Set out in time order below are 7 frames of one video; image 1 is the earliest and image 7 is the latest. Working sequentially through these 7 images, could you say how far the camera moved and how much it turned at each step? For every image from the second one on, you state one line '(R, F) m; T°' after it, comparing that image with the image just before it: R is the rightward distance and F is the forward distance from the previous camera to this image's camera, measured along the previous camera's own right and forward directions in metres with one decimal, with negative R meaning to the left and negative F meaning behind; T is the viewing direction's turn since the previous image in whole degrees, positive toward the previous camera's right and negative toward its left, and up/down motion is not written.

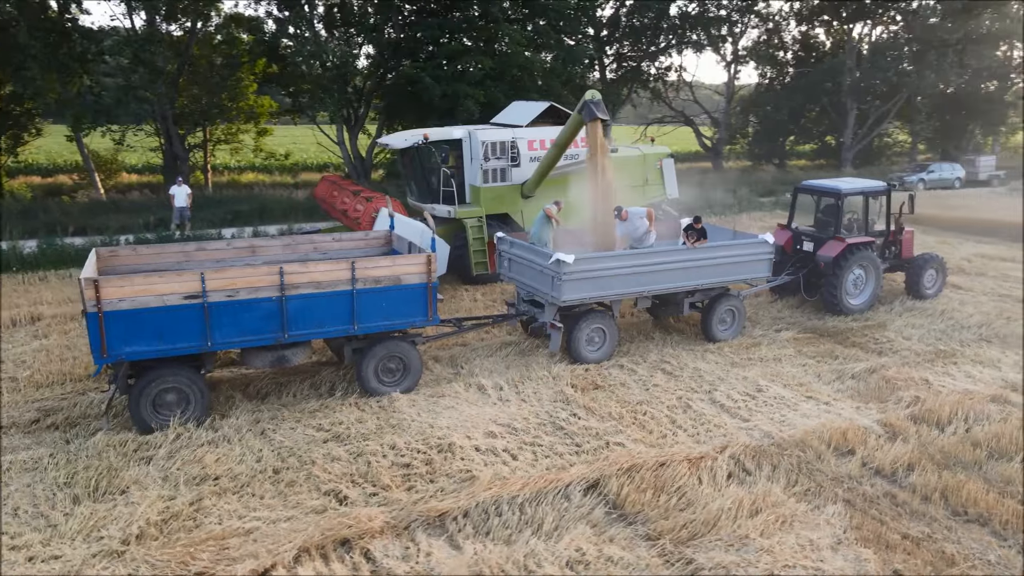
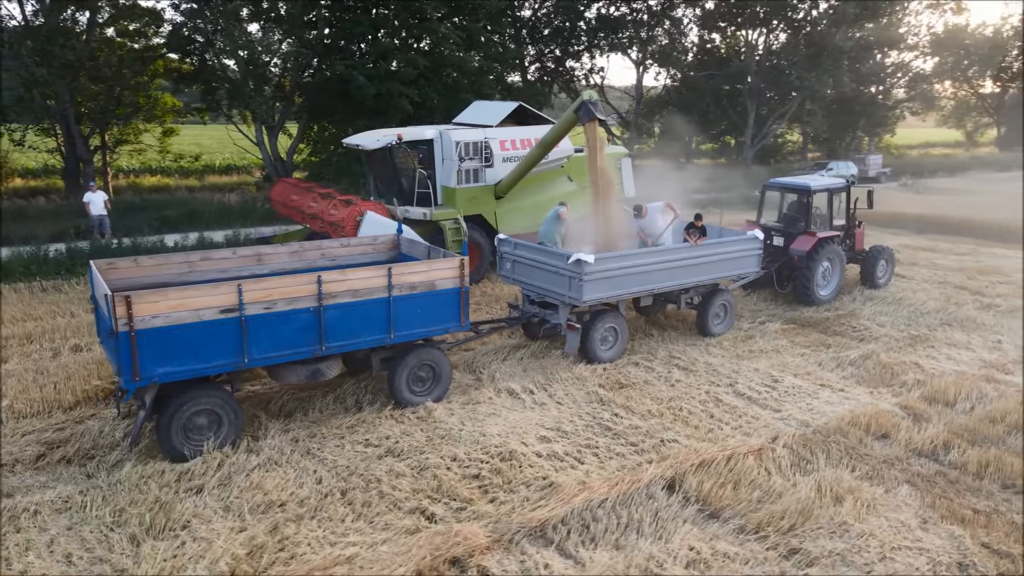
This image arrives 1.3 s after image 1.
(-1.1, +0.2) m; +9°
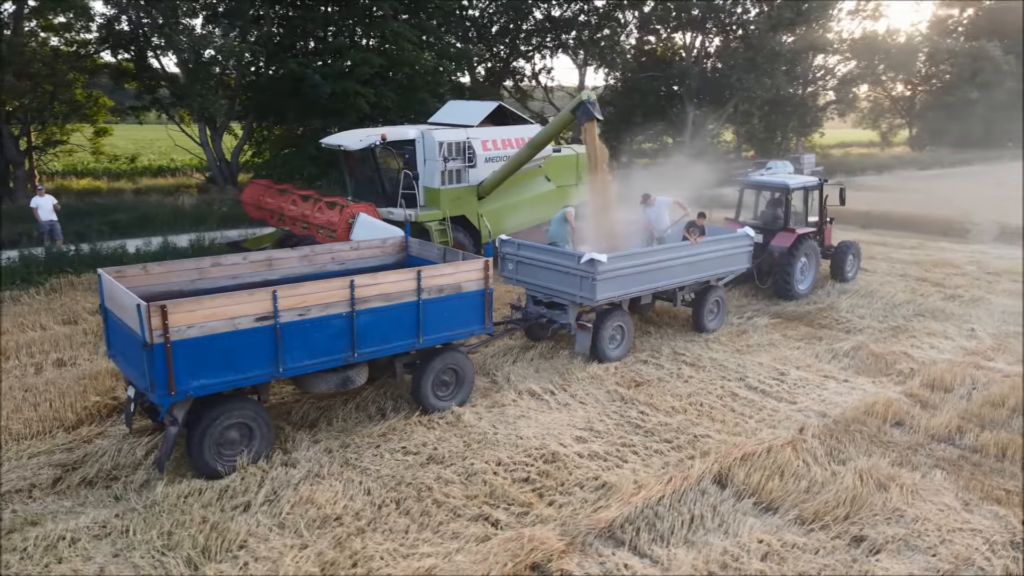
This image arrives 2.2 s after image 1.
(-0.7, +0.1) m; +6°
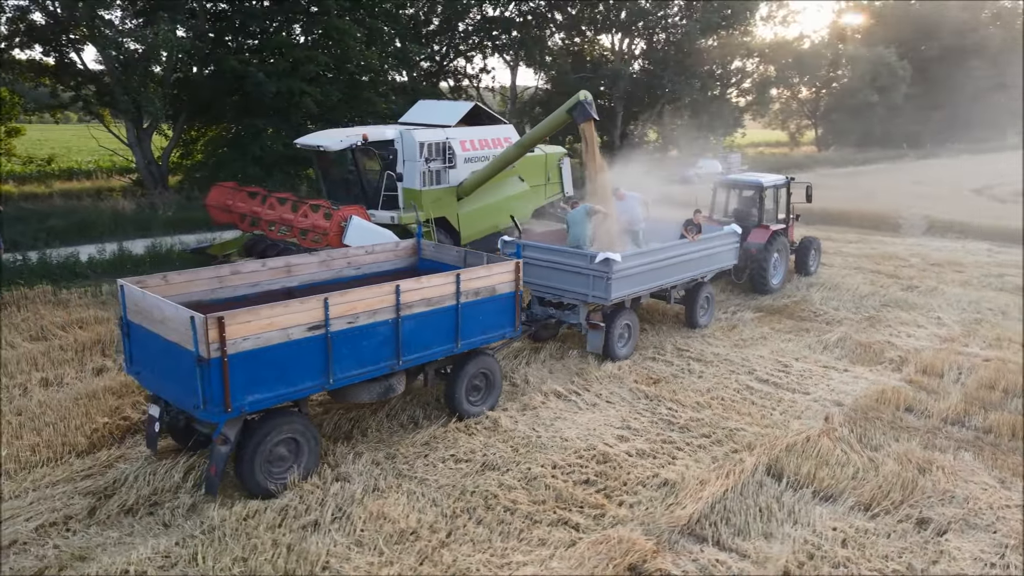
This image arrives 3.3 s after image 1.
(-0.9, +0.1) m; +7°
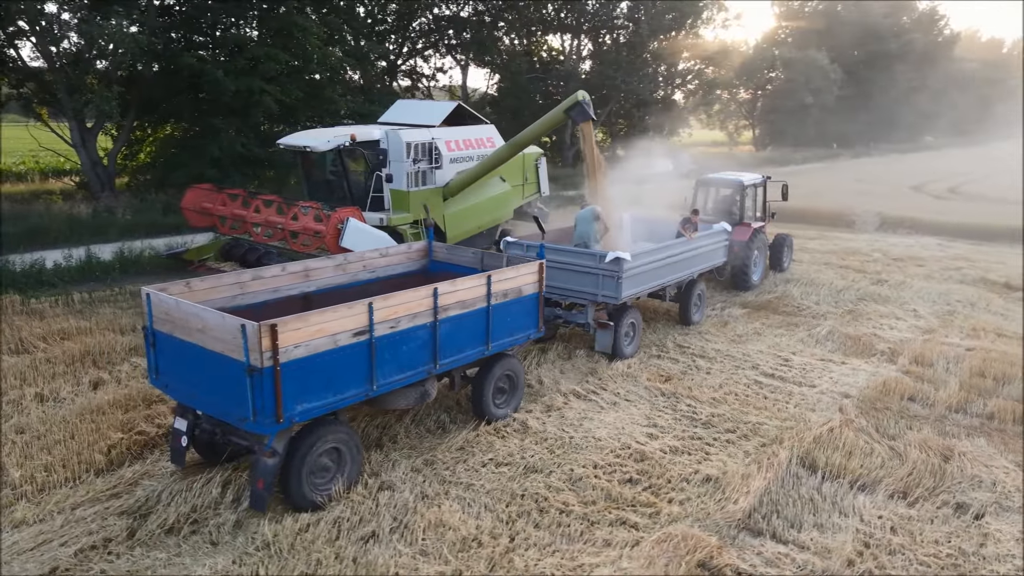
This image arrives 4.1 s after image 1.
(-0.6, +0.1) m; +5°
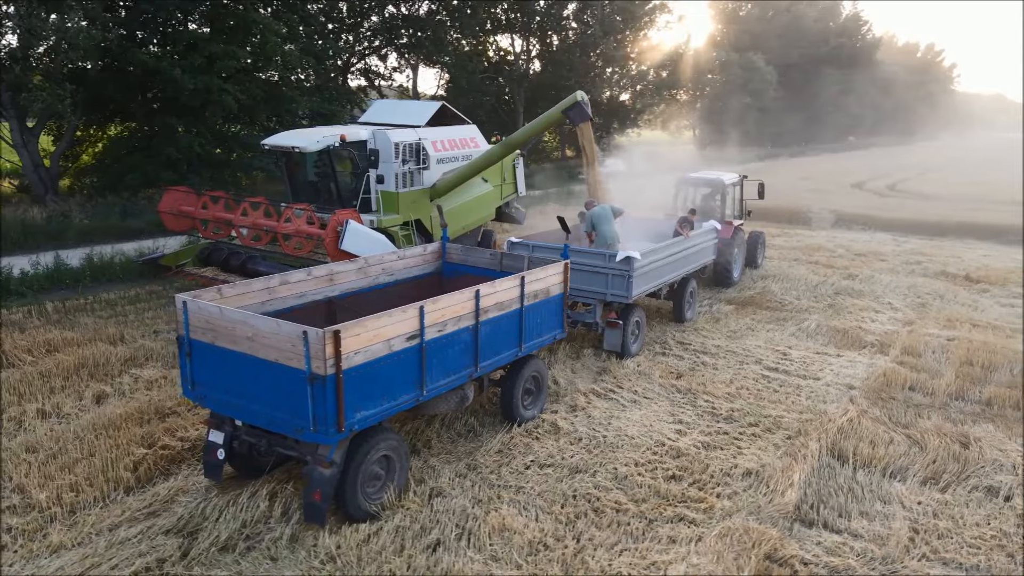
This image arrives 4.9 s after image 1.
(-0.6, +0.1) m; +5°
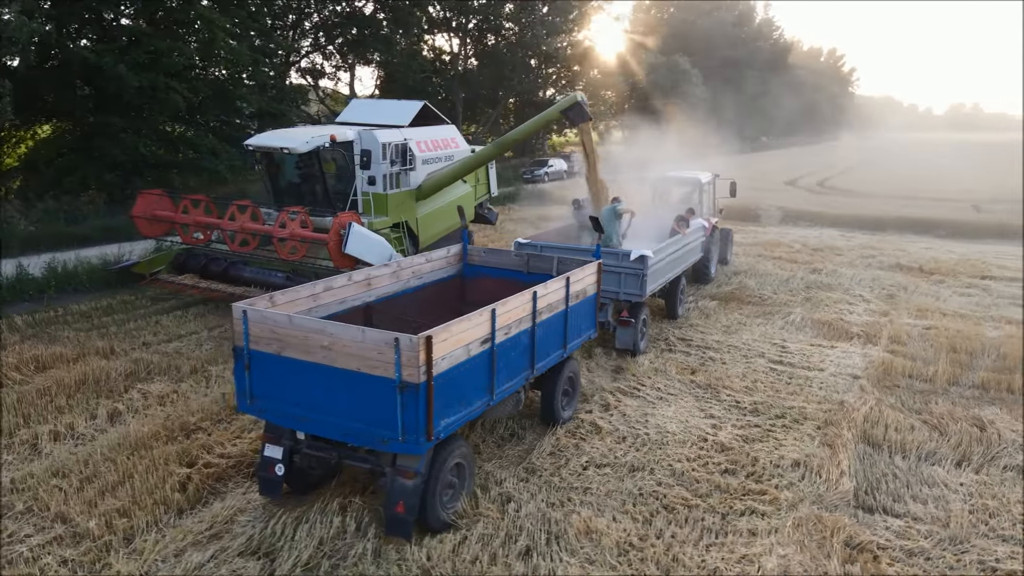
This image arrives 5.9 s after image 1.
(-0.8, +0.1) m; +6°
